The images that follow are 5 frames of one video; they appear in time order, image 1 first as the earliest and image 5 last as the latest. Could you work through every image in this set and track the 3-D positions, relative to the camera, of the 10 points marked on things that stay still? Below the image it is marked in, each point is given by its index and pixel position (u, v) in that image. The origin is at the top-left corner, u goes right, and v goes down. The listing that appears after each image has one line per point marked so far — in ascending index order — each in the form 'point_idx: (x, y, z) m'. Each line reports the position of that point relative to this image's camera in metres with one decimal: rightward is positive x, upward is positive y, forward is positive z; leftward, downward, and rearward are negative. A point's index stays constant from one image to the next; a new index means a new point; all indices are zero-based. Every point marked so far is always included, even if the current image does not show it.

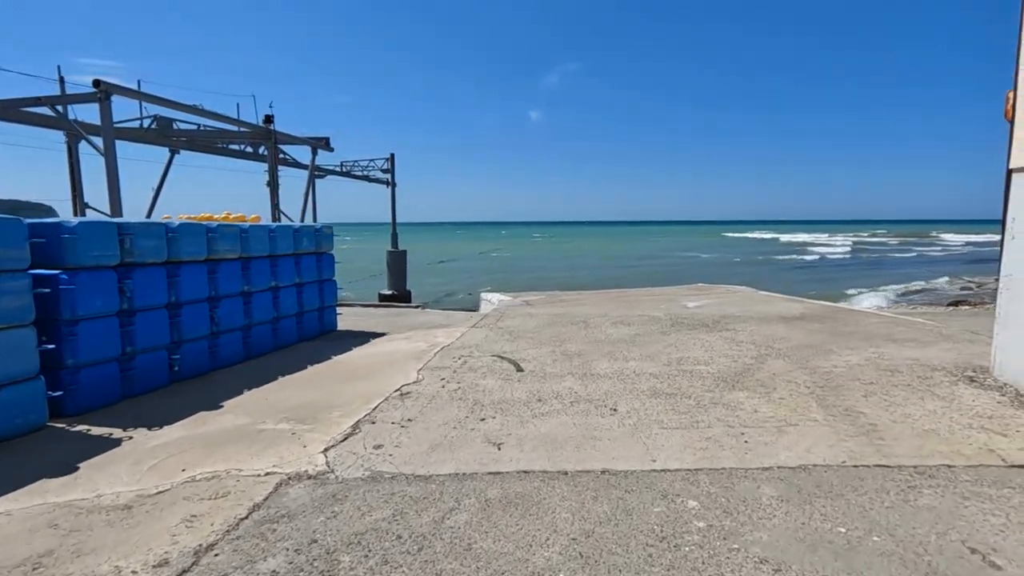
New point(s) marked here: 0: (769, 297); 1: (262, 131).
0: (+5.5, -0.2, +11.3) m
1: (-8.0, +5.1, +17.1) m
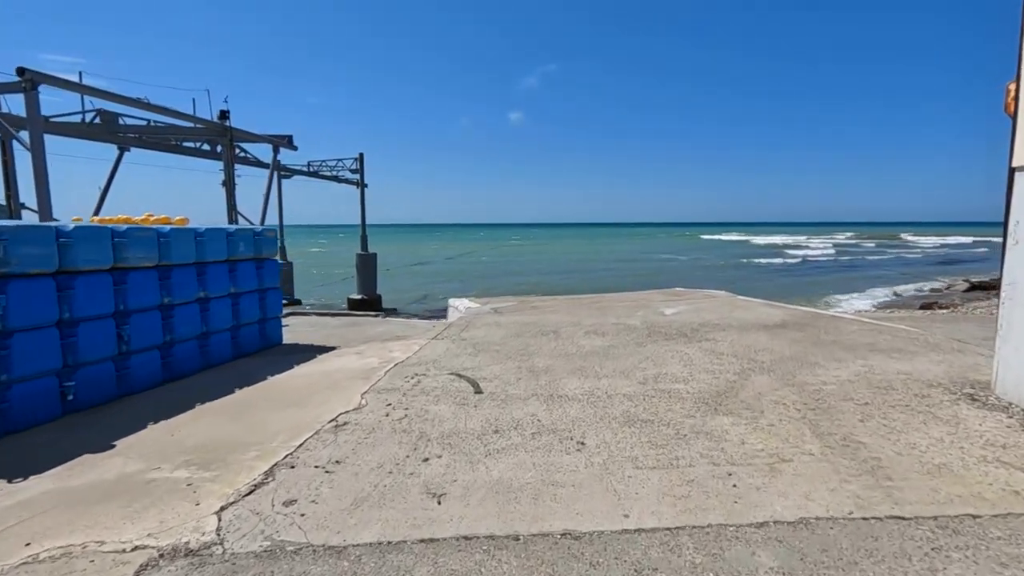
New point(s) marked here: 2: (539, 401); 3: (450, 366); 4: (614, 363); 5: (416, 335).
0: (+4.8, -0.3, +10.9) m
1: (-8.9, +4.9, +16.1) m
2: (+0.2, -1.1, +5.1) m
3: (-0.7, -0.9, +6.3) m
4: (+1.2, -0.9, +6.3) m
5: (-1.5, -0.7, +8.3) m
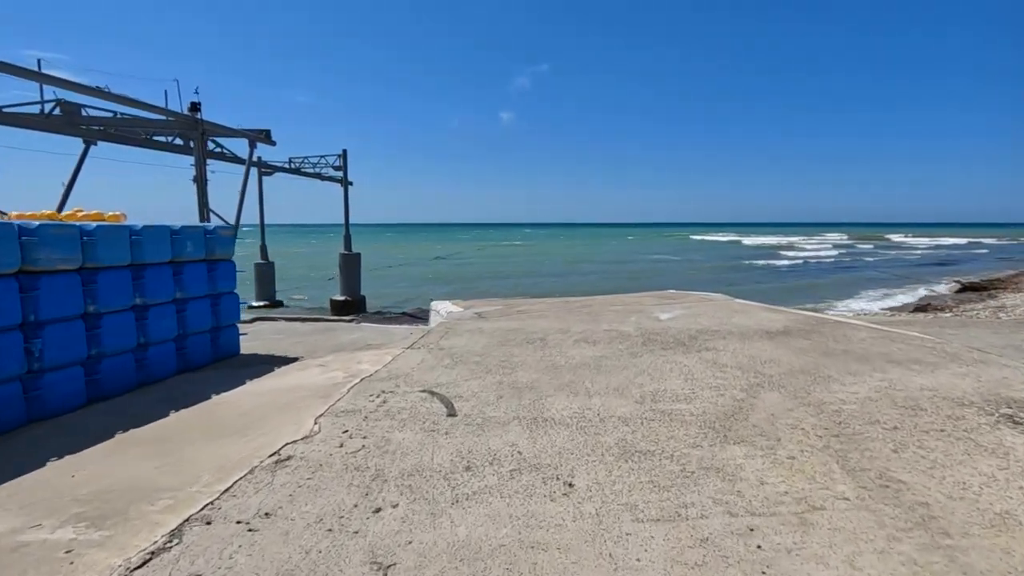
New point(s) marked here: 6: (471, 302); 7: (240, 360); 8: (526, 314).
0: (+4.5, -0.4, +10.3) m
1: (-9.3, +4.8, +15.2) m
2: (+0.1, -1.1, +4.4) m
3: (-1.0, -1.0, +5.6) m
4: (+1.0, -1.0, +5.7) m
5: (-1.8, -0.8, +7.6) m
6: (-0.9, -0.3, +11.6) m
7: (-3.4, -0.9, +6.7) m
8: (+0.3, -0.5, +9.7) m
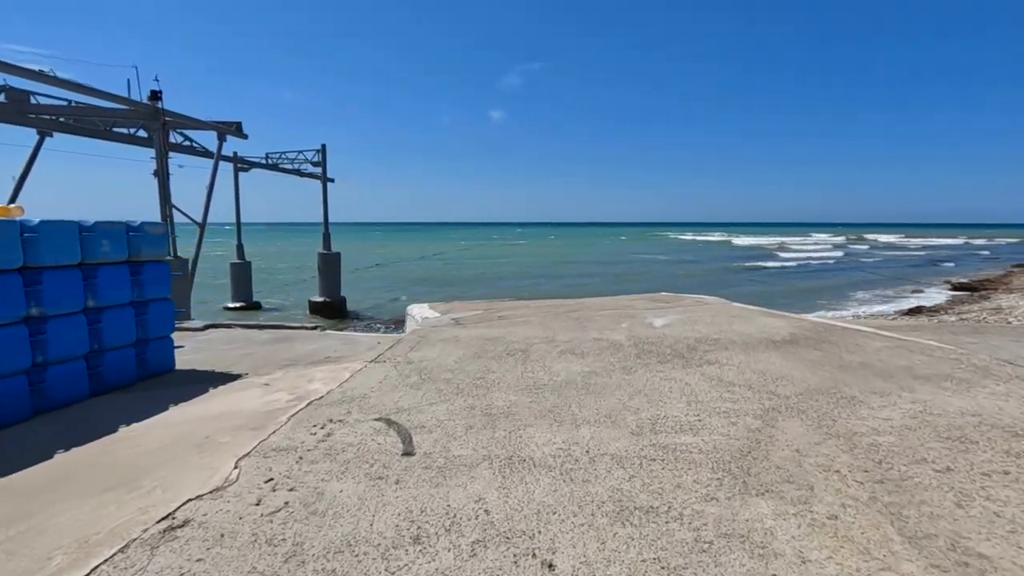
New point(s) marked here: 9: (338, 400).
0: (+4.2, -0.5, +9.5) m
1: (-9.8, +4.8, +14.2) m
2: (-0.1, -1.2, +3.5) m
3: (-1.2, -1.1, +4.8) m
4: (+0.8, -1.0, +4.9) m
5: (-2.0, -0.9, +6.7) m
6: (-1.3, -0.4, +10.8) m
7: (-3.7, -1.0, +5.8) m
8: (-0.1, -0.5, +8.9) m
9: (-1.6, -1.0, +4.9) m
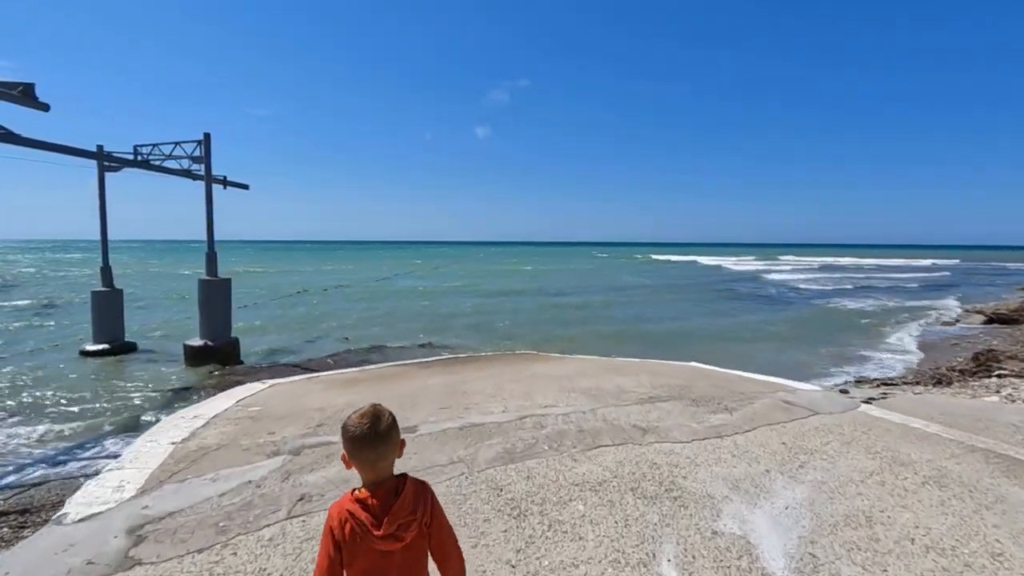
0: (+3.1, -1.3, +3.6) m
1: (-11.0, +3.8, +7.8) m
2: (-1.0, -1.8, -2.6) m
3: (-2.1, -1.7, -1.4) m
4: (-0.1, -1.7, -1.2) m
5: (-3.0, -1.6, +0.5) m
6: (-2.4, -1.2, +4.6) m
7: (-4.6, -1.6, -0.5) m
8: (-1.1, -1.3, +2.8) m
9: (-2.5, -1.7, -1.2) m
